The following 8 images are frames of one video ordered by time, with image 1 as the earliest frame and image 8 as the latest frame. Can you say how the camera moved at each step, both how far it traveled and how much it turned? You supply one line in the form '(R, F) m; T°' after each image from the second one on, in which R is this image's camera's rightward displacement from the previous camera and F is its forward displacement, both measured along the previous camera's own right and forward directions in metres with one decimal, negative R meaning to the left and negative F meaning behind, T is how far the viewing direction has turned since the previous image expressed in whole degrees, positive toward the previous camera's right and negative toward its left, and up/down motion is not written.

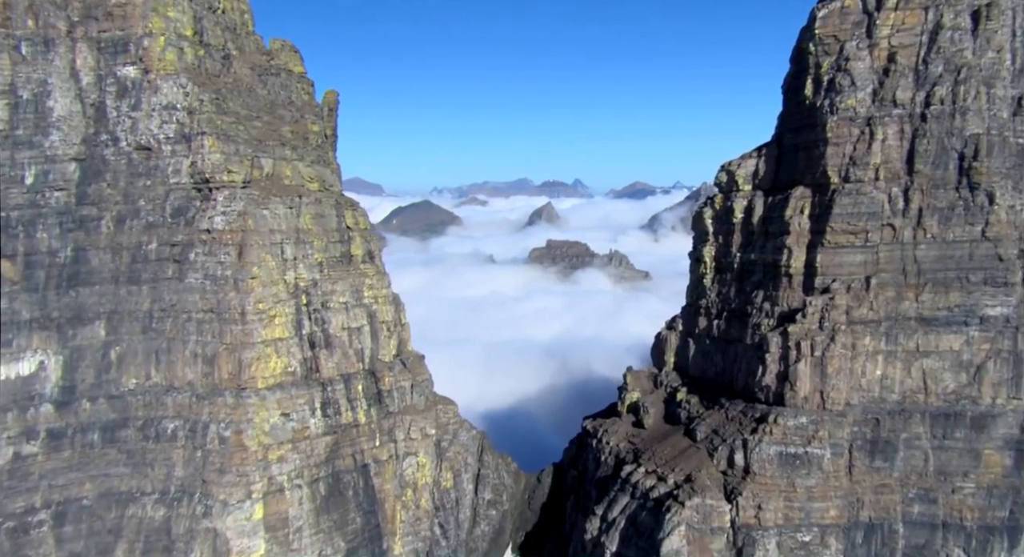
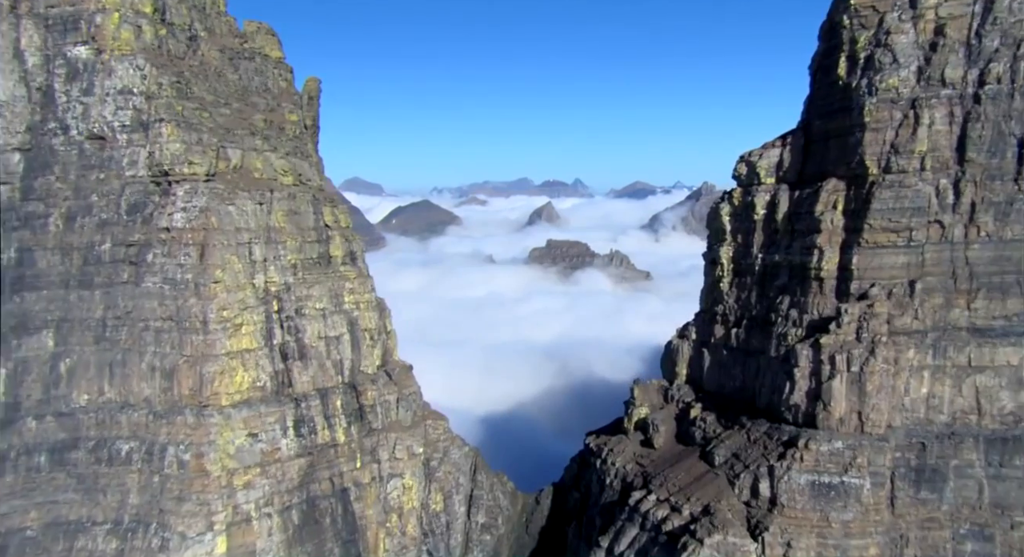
(+0.3, +3.9) m; 0°
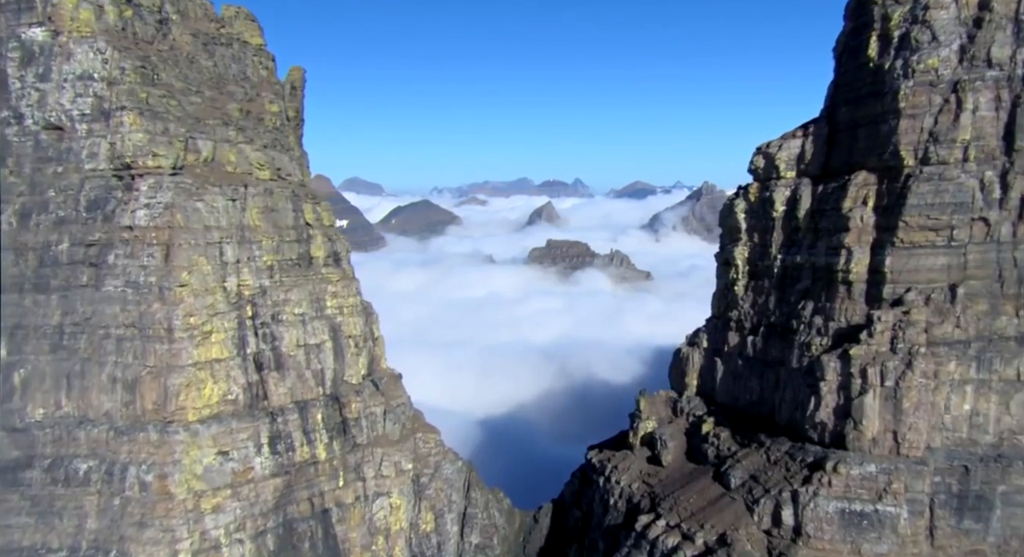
(+0.2, +2.9) m; 0°
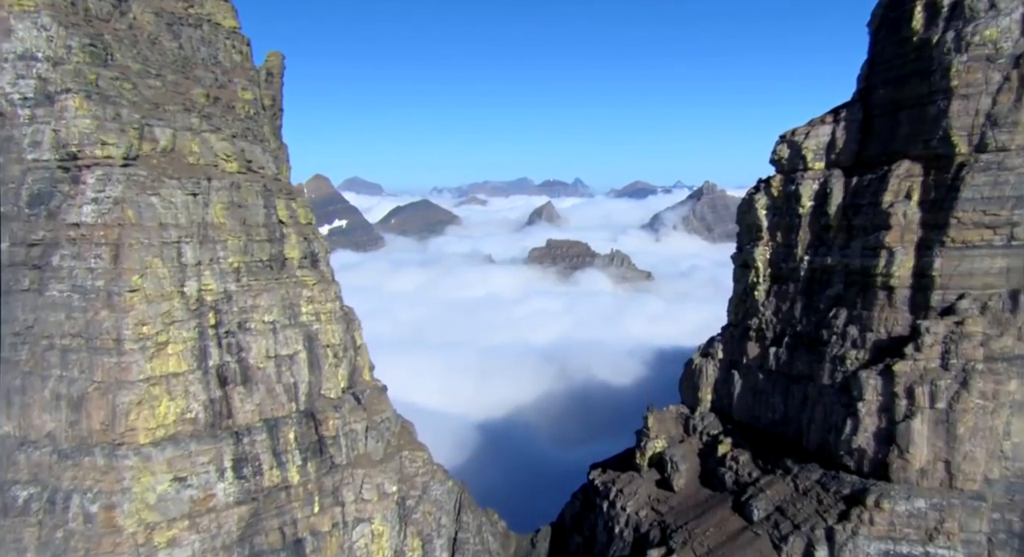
(+0.3, +3.3) m; 0°
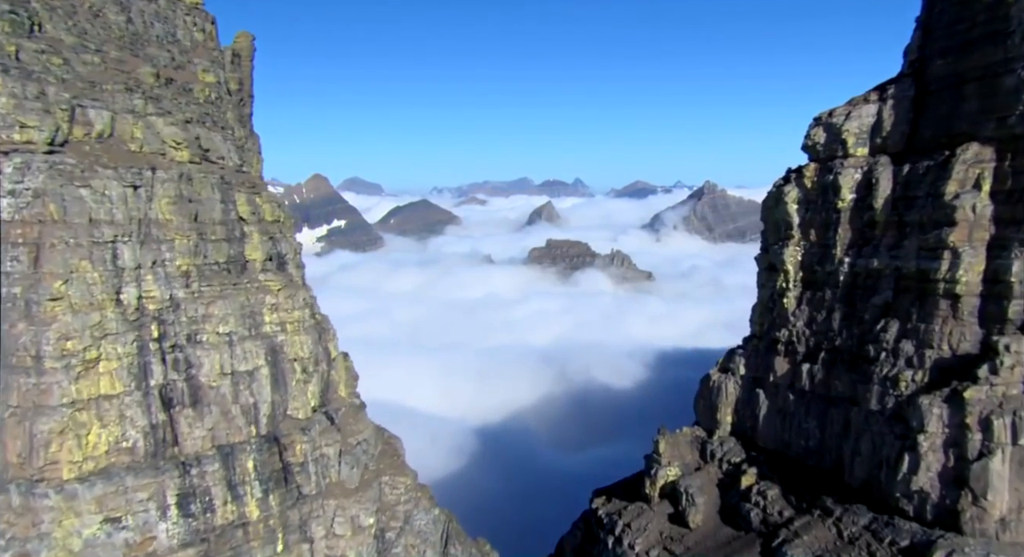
(+0.3, +3.9) m; 0°
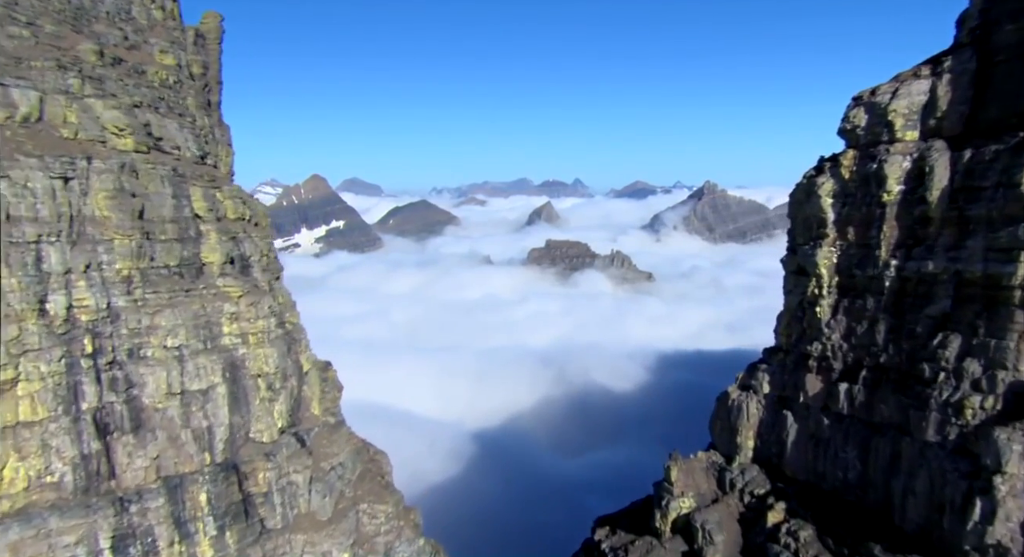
(+0.3, +3.3) m; 0°
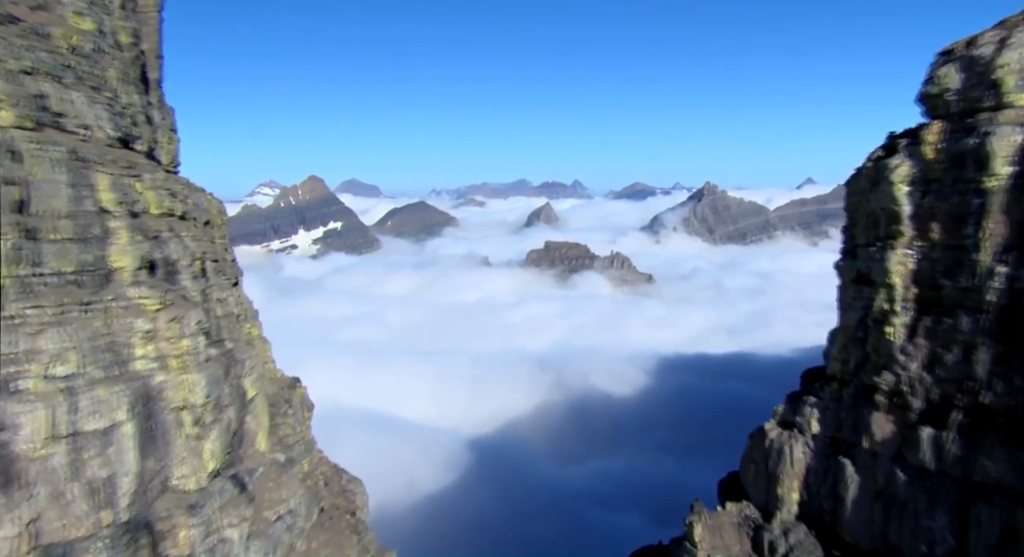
(+0.5, +4.9) m; 0°
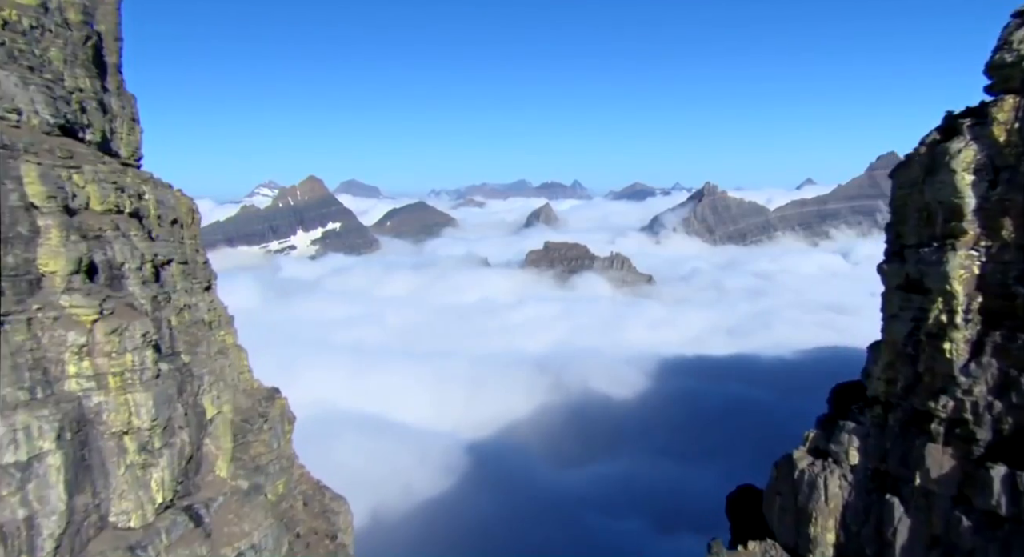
(+0.3, +2.7) m; 0°
